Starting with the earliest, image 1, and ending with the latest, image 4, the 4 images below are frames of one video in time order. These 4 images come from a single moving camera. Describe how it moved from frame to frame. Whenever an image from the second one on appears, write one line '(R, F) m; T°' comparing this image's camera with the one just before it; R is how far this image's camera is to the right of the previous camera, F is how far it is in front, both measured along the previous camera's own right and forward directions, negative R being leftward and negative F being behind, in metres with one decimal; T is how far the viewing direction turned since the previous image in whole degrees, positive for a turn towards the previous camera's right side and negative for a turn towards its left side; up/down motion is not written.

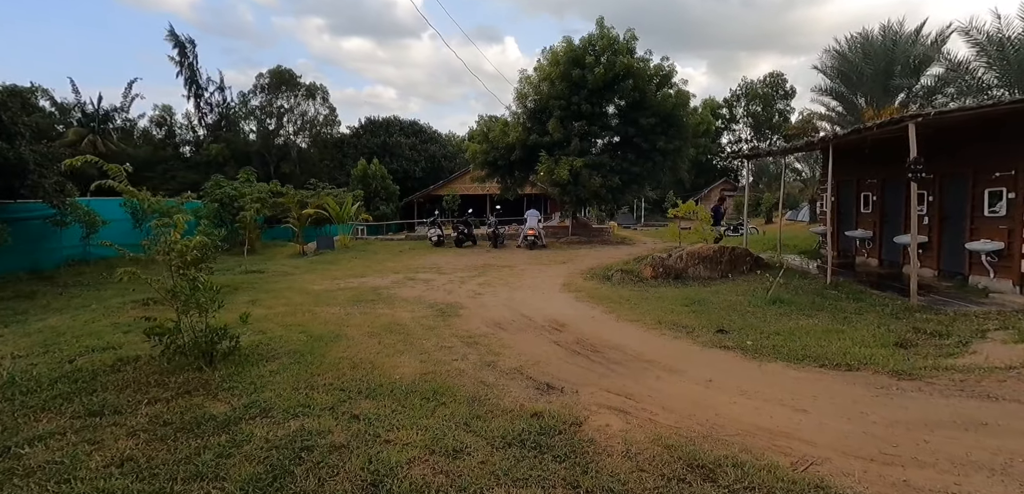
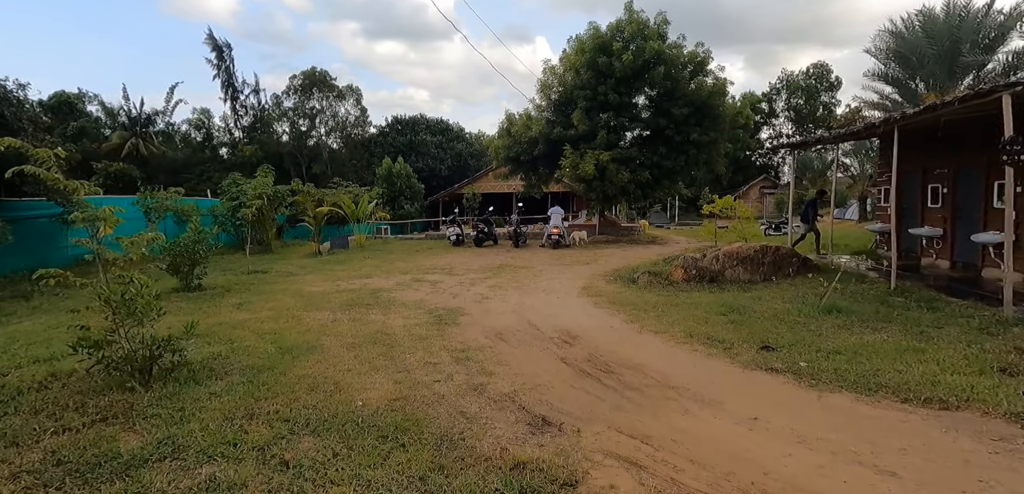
(+0.3, +1.0) m; -3°
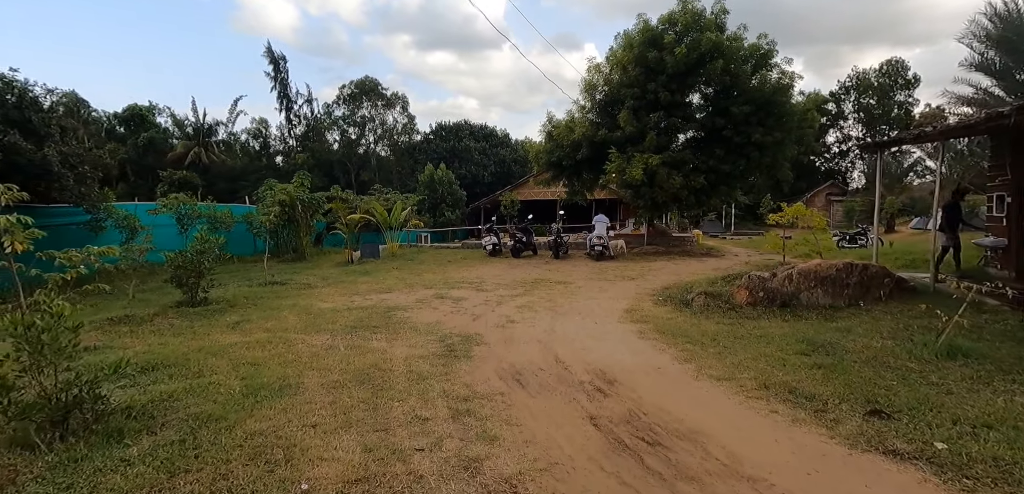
(+0.2, +1.1) m; -5°
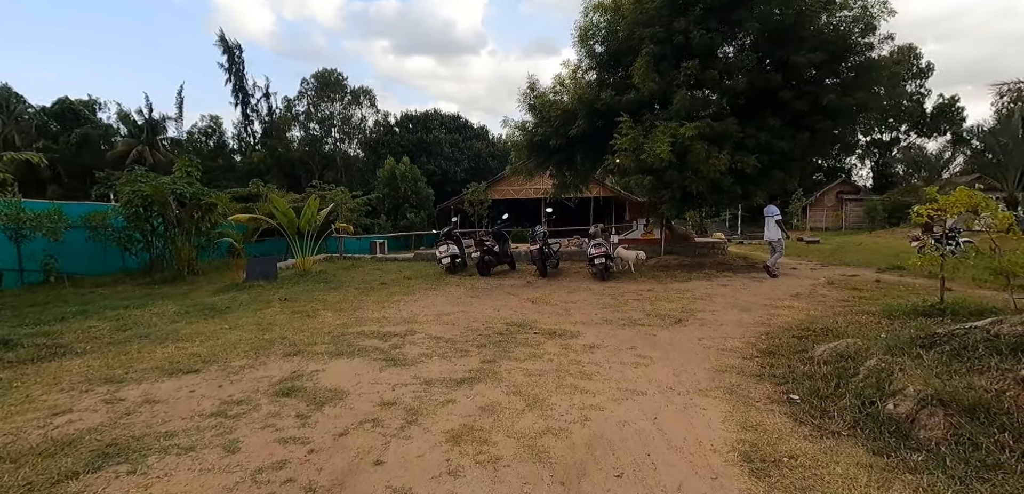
(+0.3, +4.8) m; +2°
